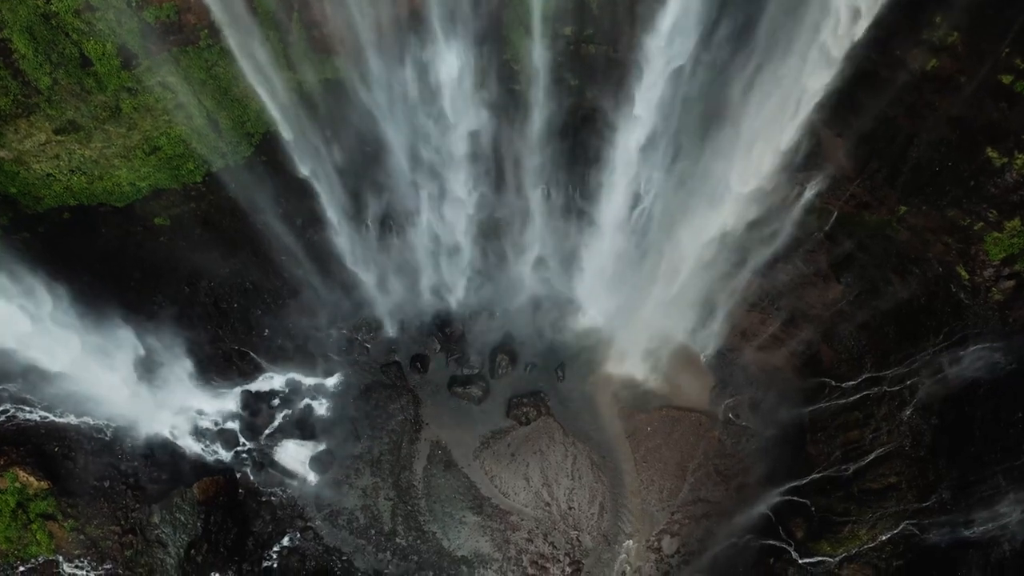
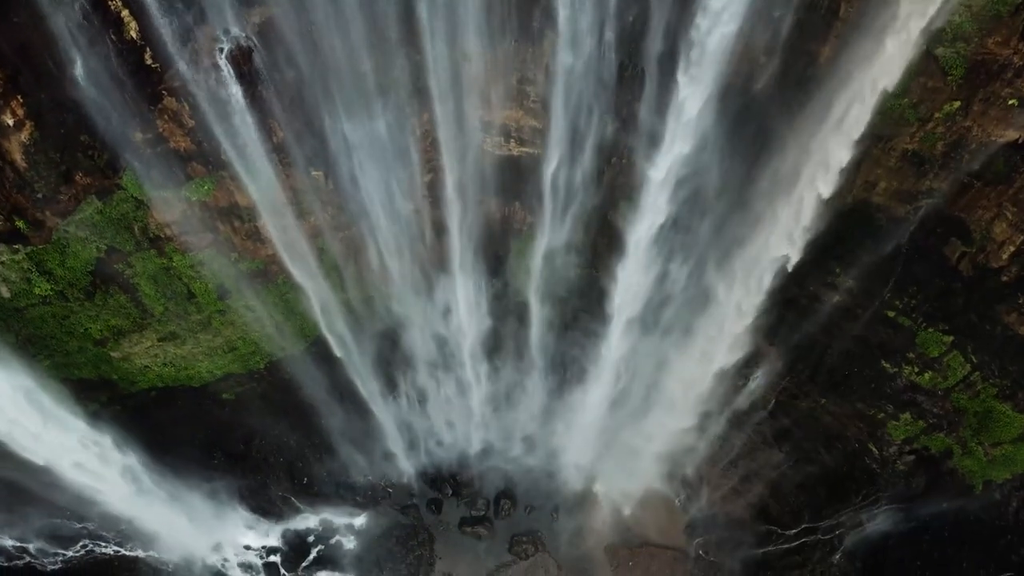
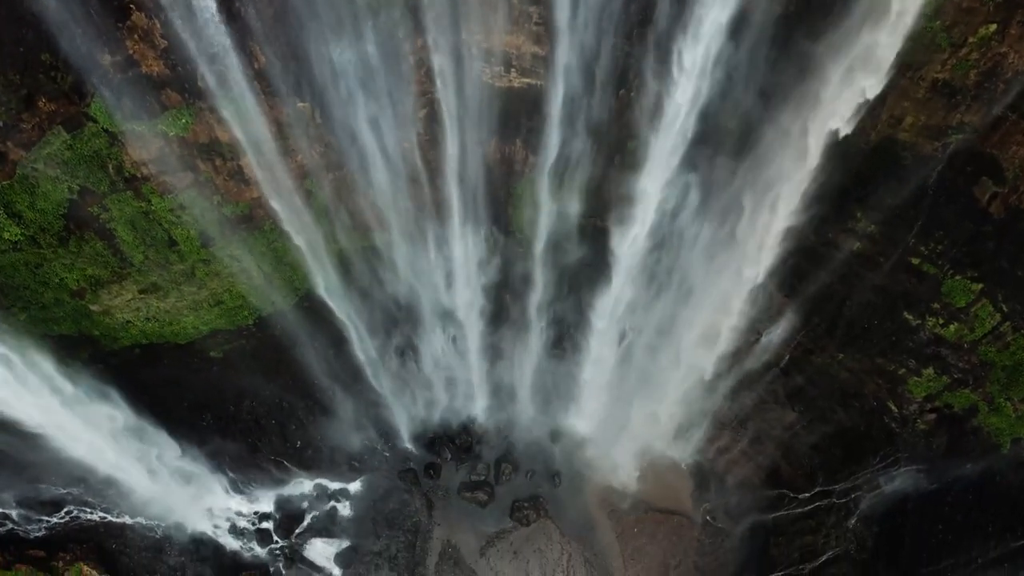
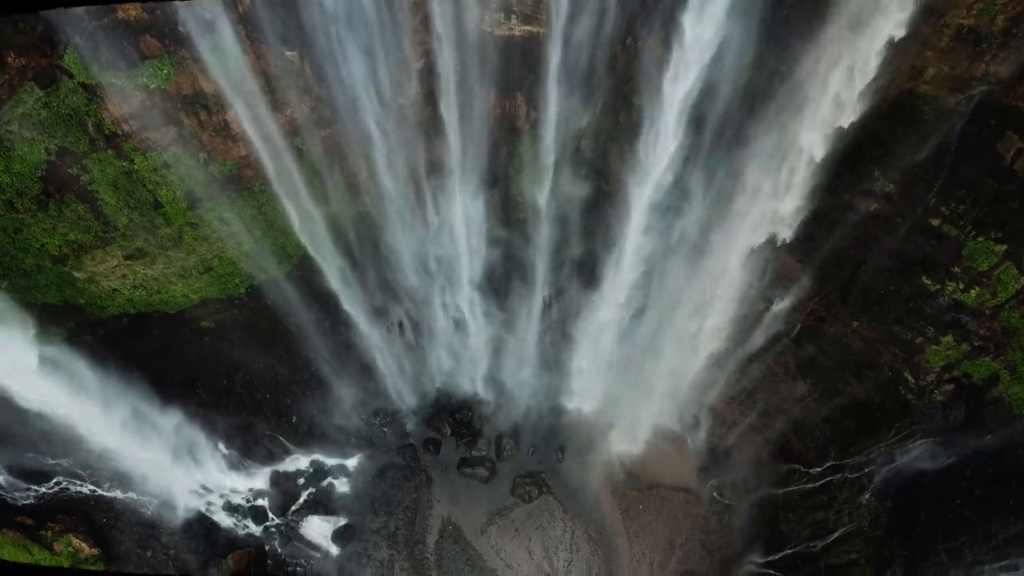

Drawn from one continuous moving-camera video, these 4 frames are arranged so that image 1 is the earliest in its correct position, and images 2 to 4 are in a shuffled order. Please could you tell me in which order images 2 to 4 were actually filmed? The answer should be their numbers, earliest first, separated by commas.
2, 3, 4
